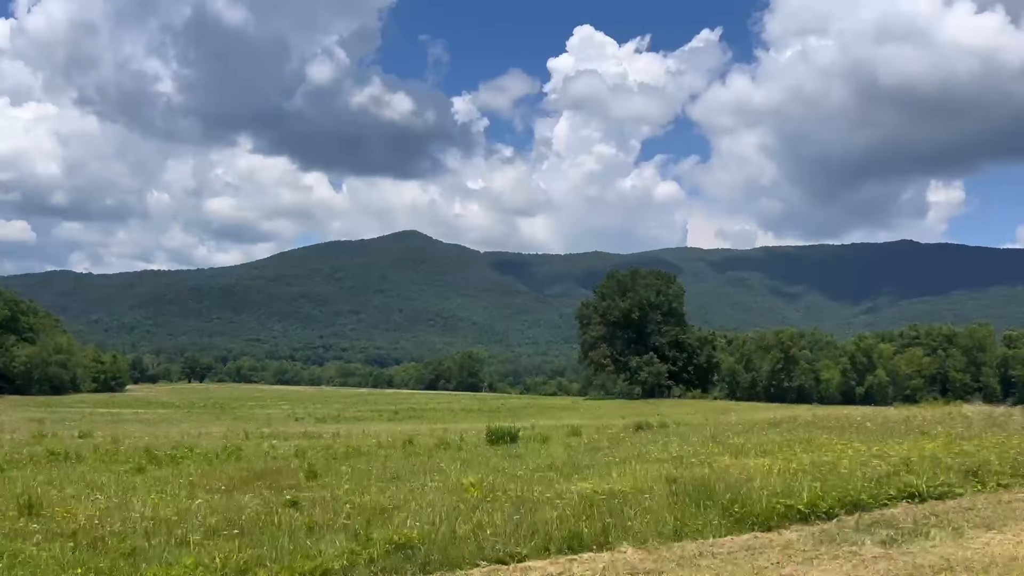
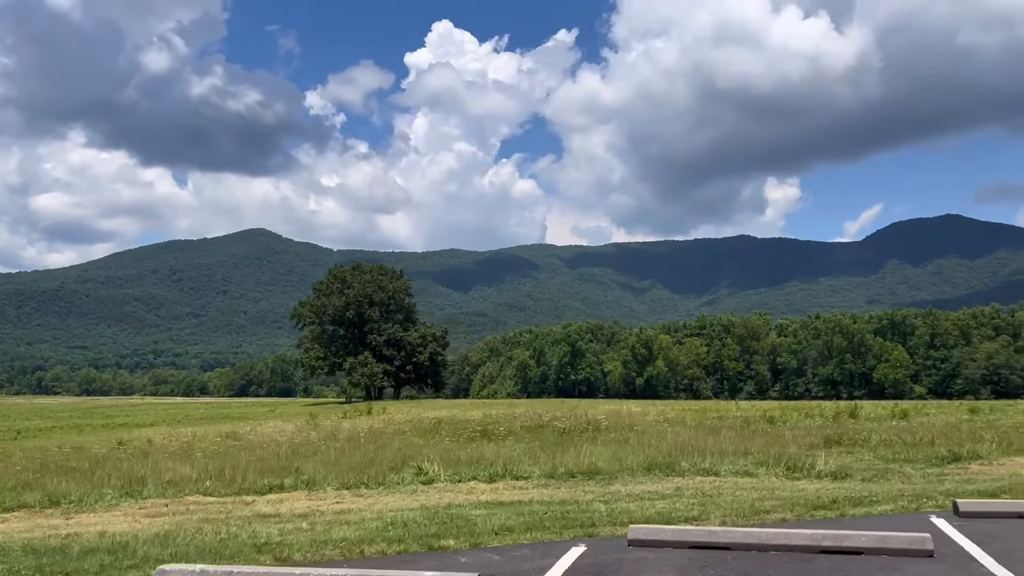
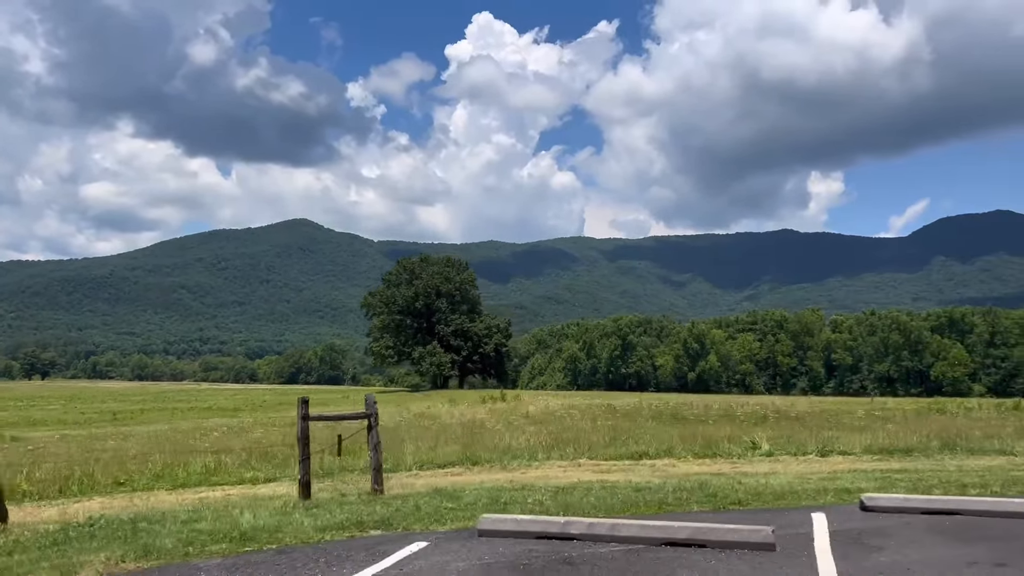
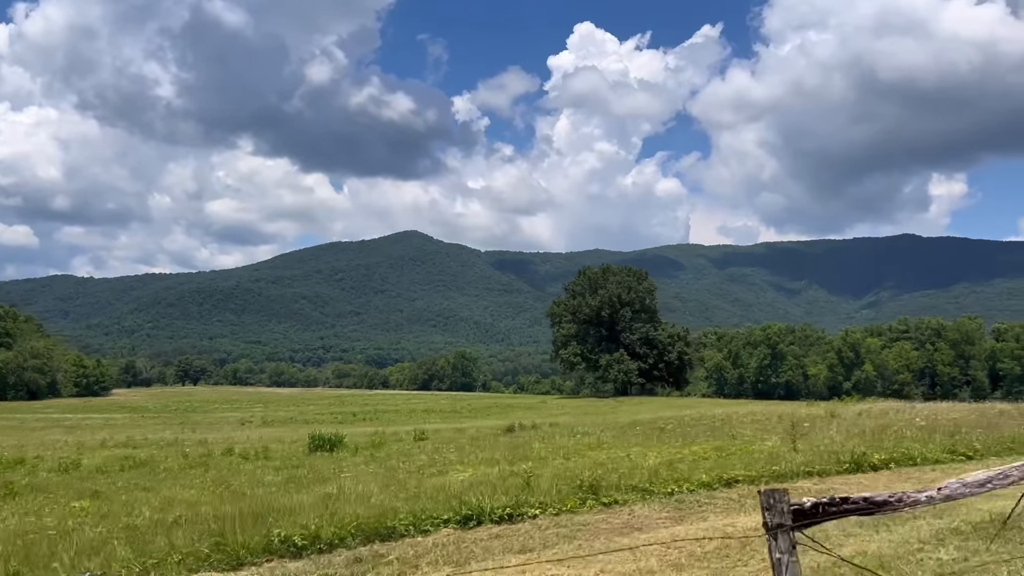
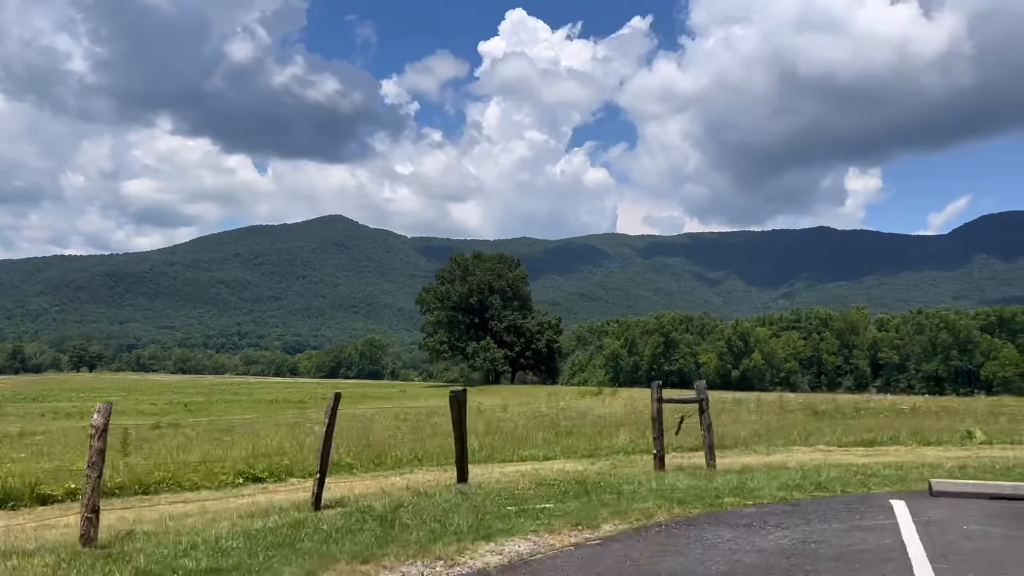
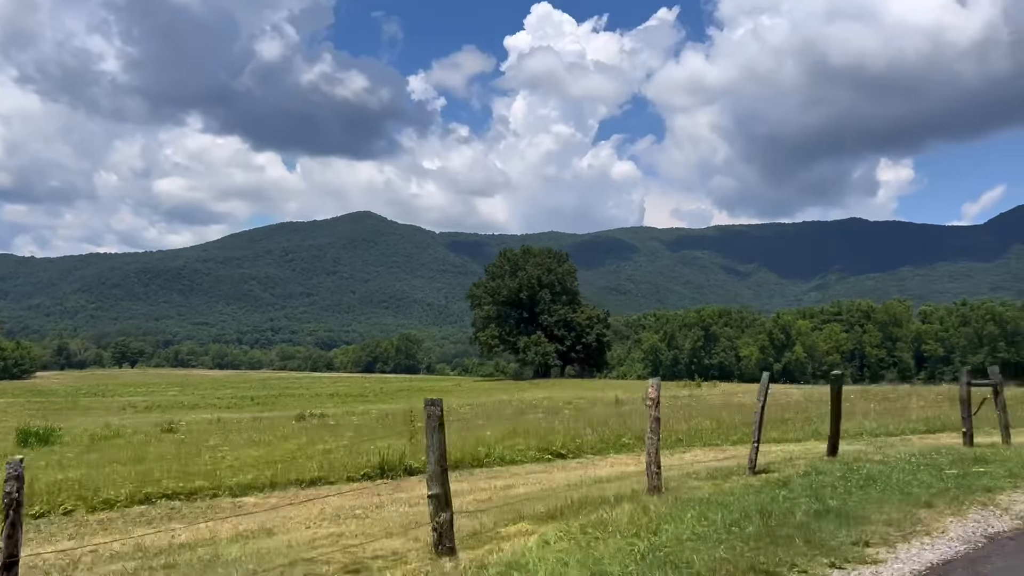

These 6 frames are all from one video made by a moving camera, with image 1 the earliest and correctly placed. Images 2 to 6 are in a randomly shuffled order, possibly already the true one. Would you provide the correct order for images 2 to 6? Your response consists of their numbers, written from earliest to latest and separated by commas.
4, 6, 5, 3, 2
